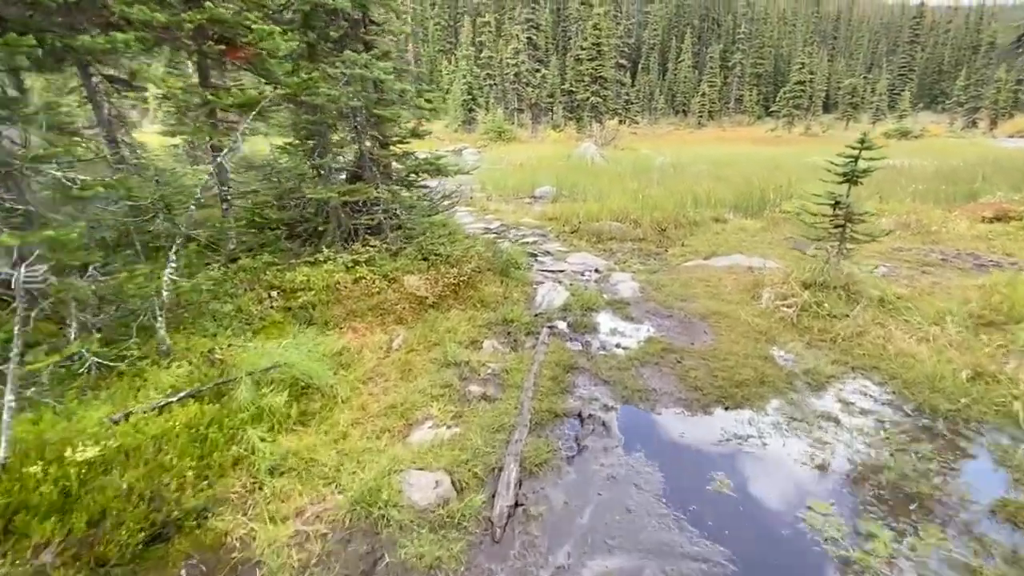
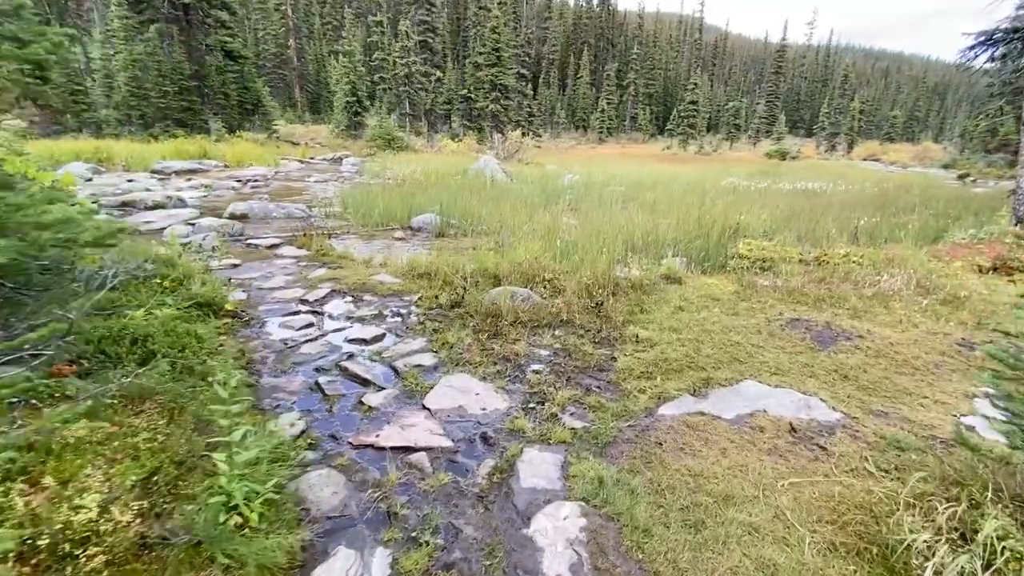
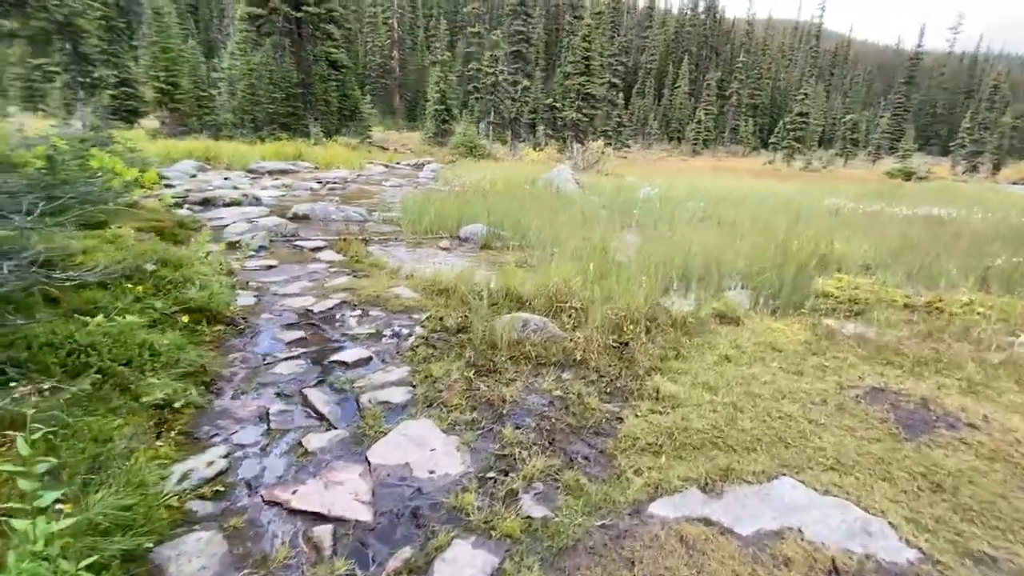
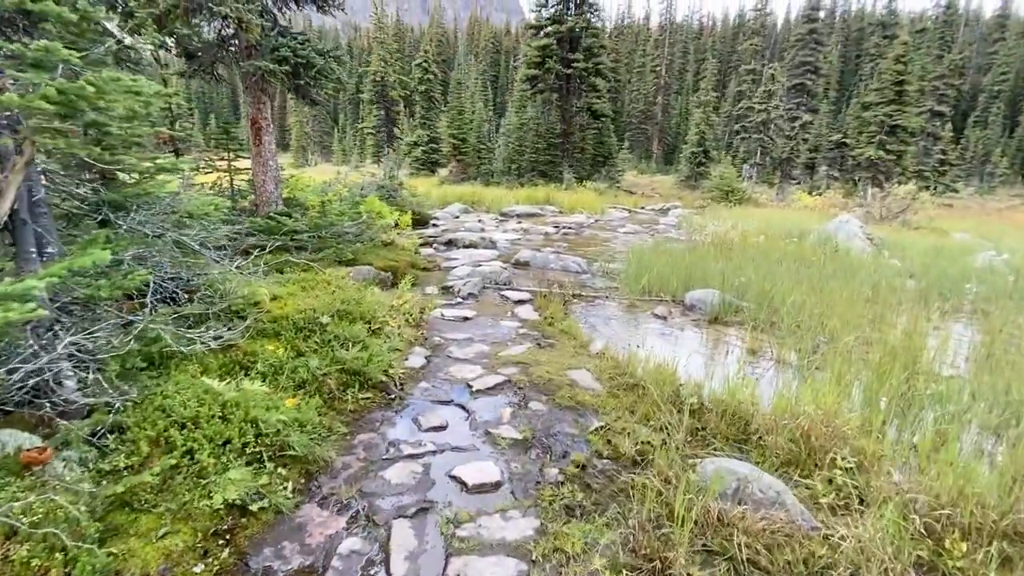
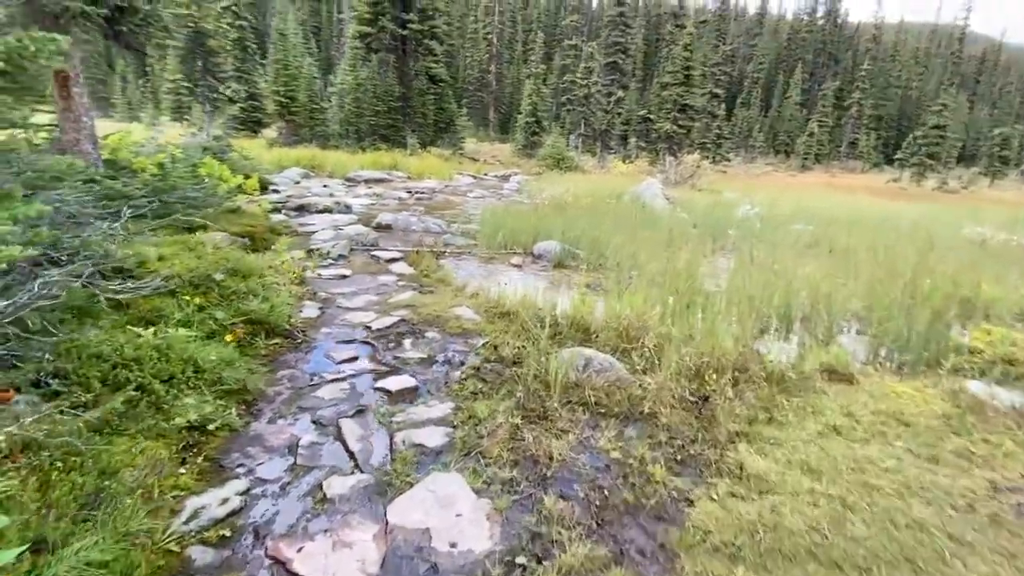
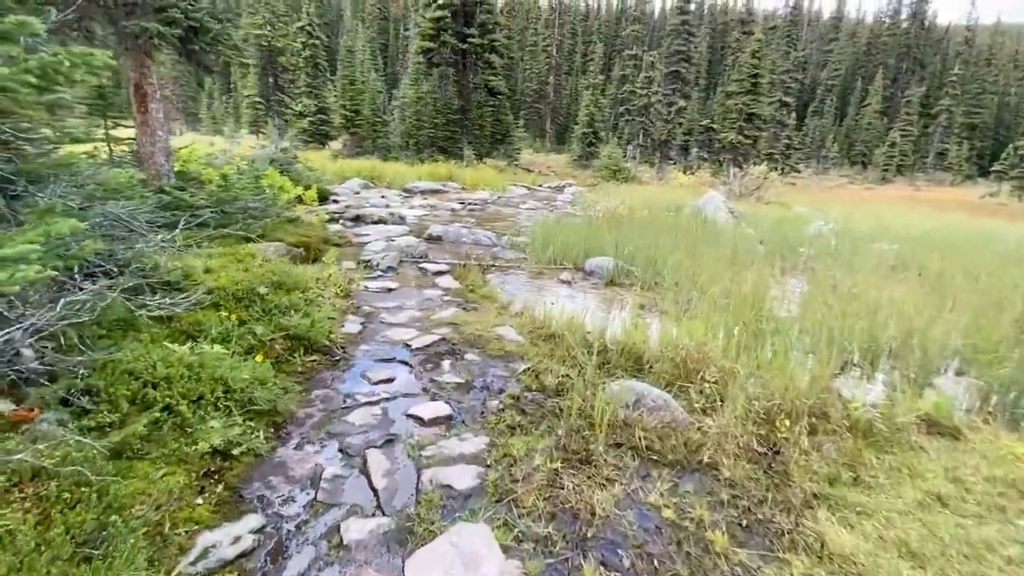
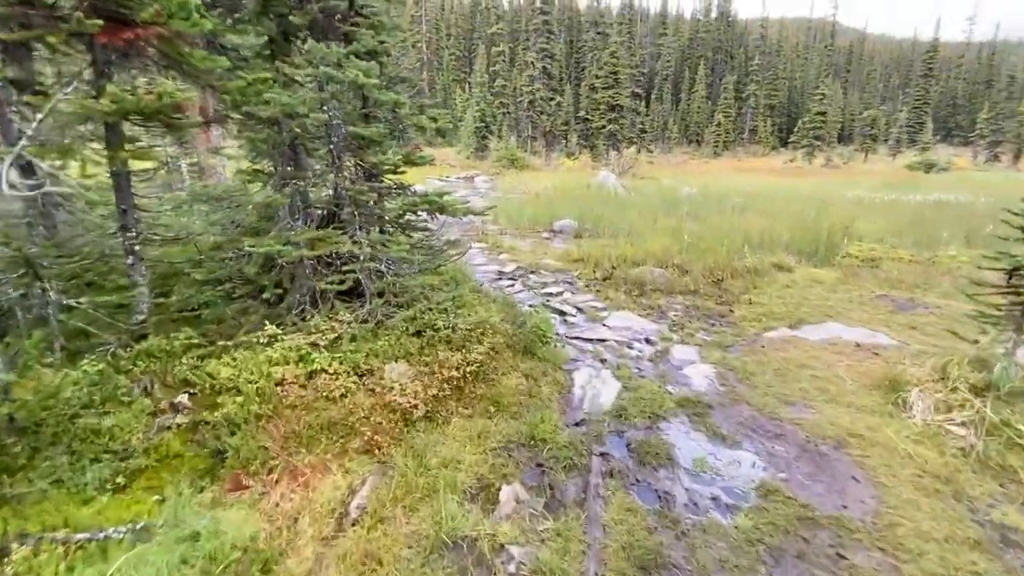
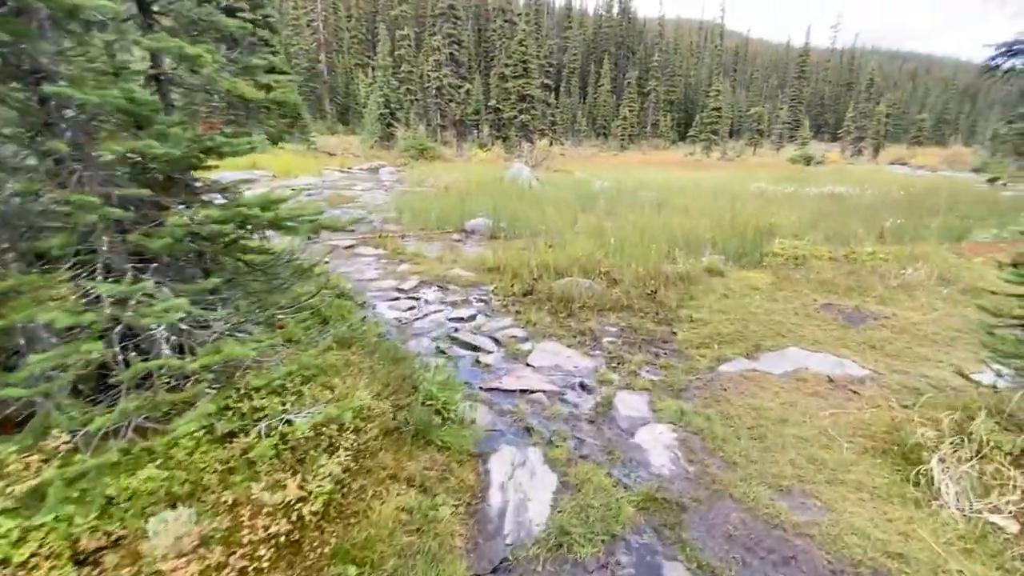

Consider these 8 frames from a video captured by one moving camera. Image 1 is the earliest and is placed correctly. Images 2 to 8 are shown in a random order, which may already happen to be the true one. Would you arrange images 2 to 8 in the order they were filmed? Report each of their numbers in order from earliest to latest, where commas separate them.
7, 8, 2, 3, 5, 6, 4
